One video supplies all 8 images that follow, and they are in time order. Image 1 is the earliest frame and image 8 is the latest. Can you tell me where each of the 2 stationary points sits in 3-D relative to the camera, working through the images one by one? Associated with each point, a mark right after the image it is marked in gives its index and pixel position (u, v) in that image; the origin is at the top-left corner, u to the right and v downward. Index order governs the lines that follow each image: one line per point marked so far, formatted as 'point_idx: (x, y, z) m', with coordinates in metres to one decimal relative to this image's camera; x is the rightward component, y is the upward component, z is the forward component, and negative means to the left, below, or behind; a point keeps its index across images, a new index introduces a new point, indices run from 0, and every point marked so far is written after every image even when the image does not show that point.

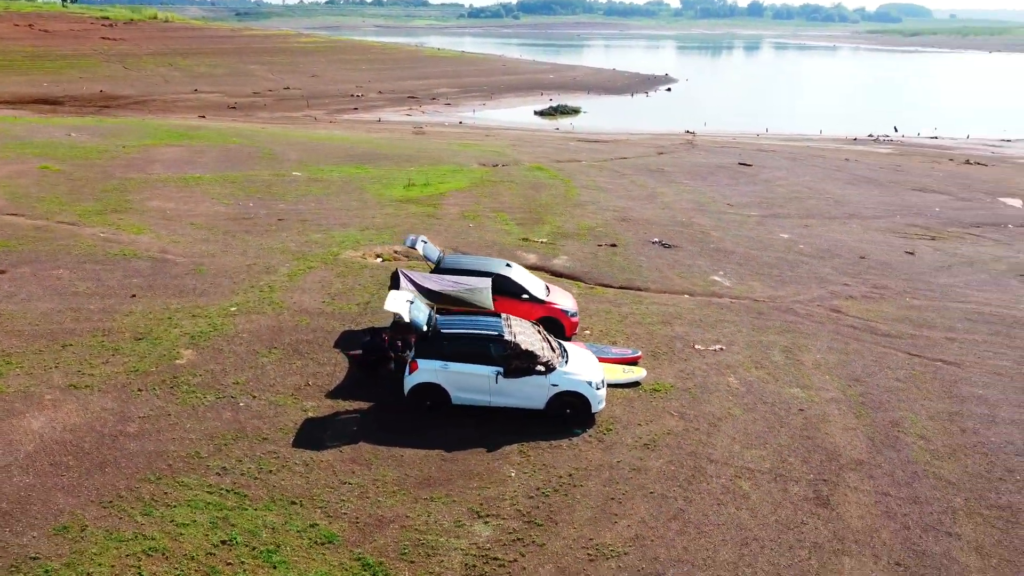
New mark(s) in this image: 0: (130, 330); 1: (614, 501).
0: (-4.8, -0.5, +10.2) m
1: (+1.0, -1.9, +7.5) m
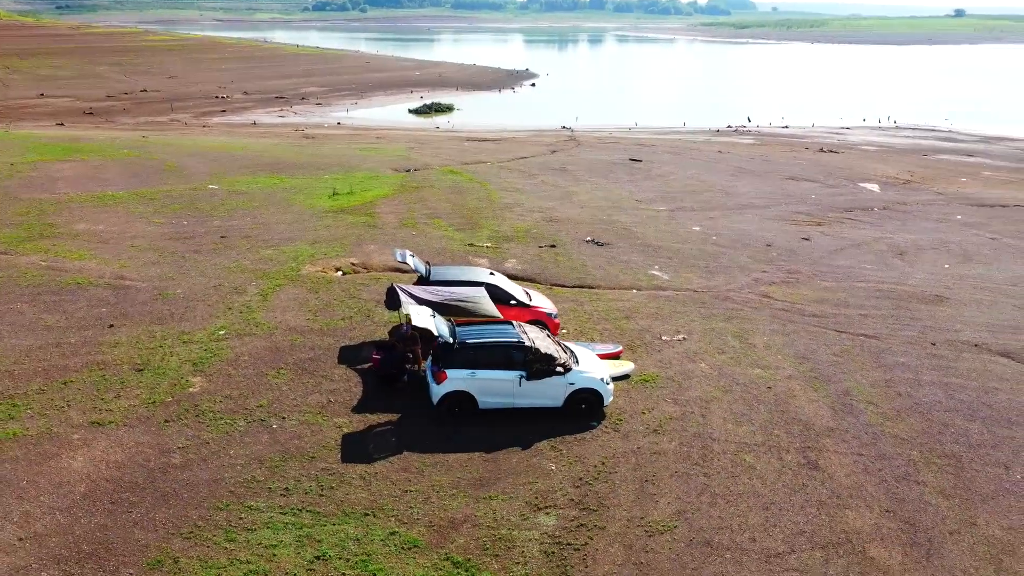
0: (-4.8, -0.9, +10.1) m
1: (+1.4, -2.0, +8.4) m
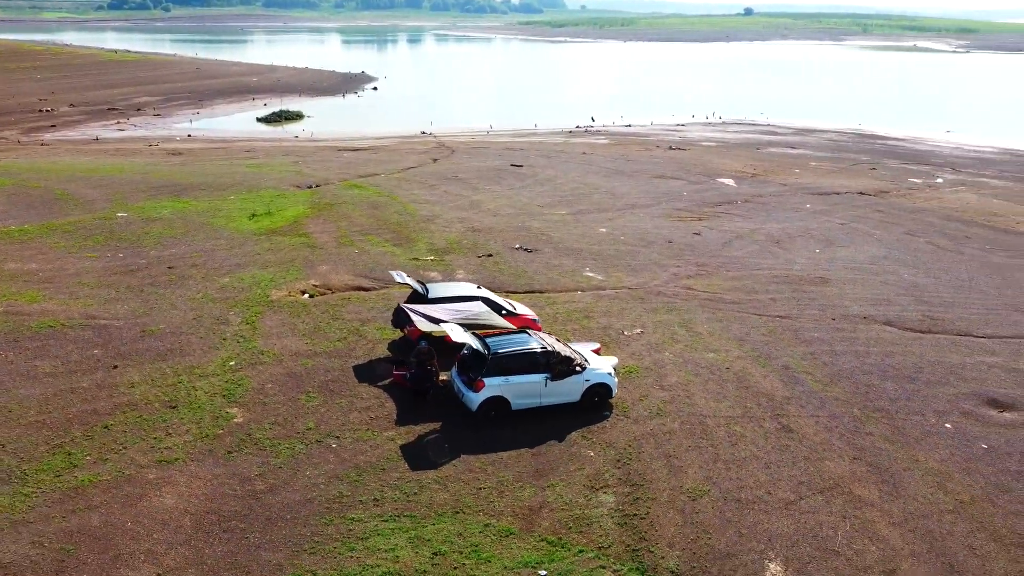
0: (-4.5, -1.4, +10.3) m
1: (+1.9, -2.1, +9.9) m
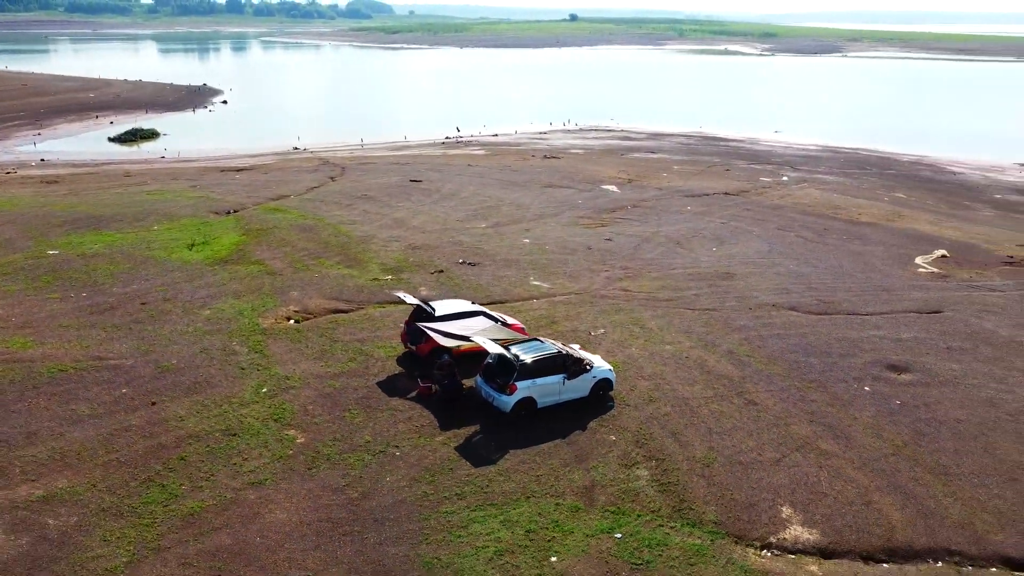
0: (-4.0, -1.9, +11.0) m
1: (+2.4, -2.1, +11.8) m
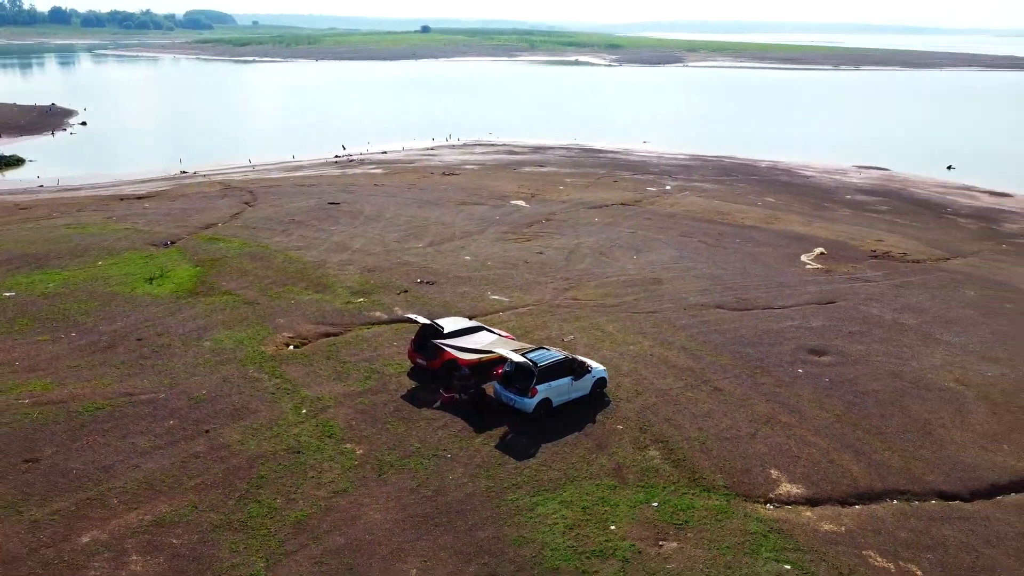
0: (-3.5, -2.4, +12.0) m
1: (+2.7, -2.3, +14.0) m
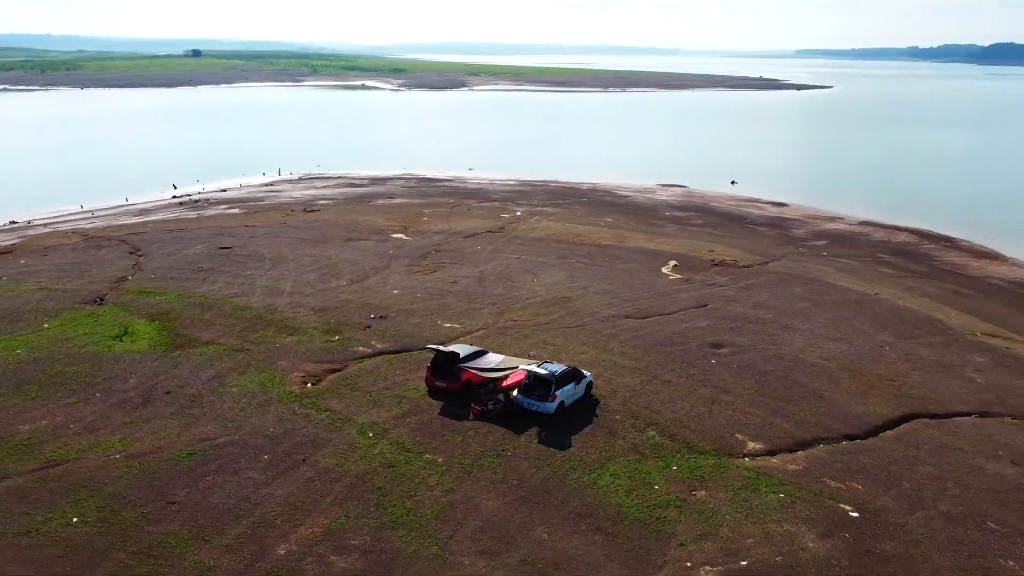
0: (-2.5, -3.2, +14.4) m
1: (+3.0, -2.6, +17.9) m
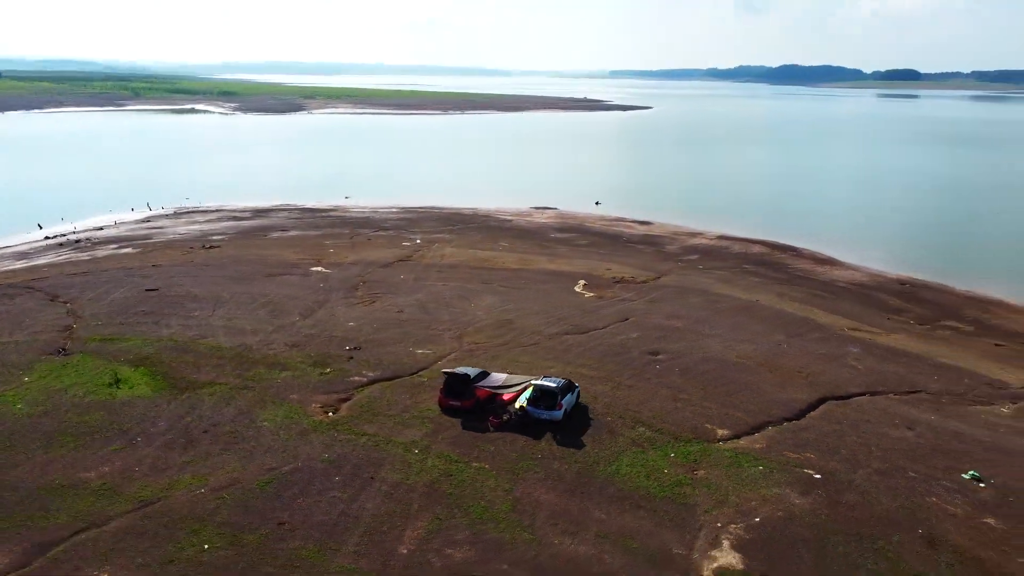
0: (-1.6, -3.9, +16.6) m
1: (+3.0, -3.2, +21.2) m
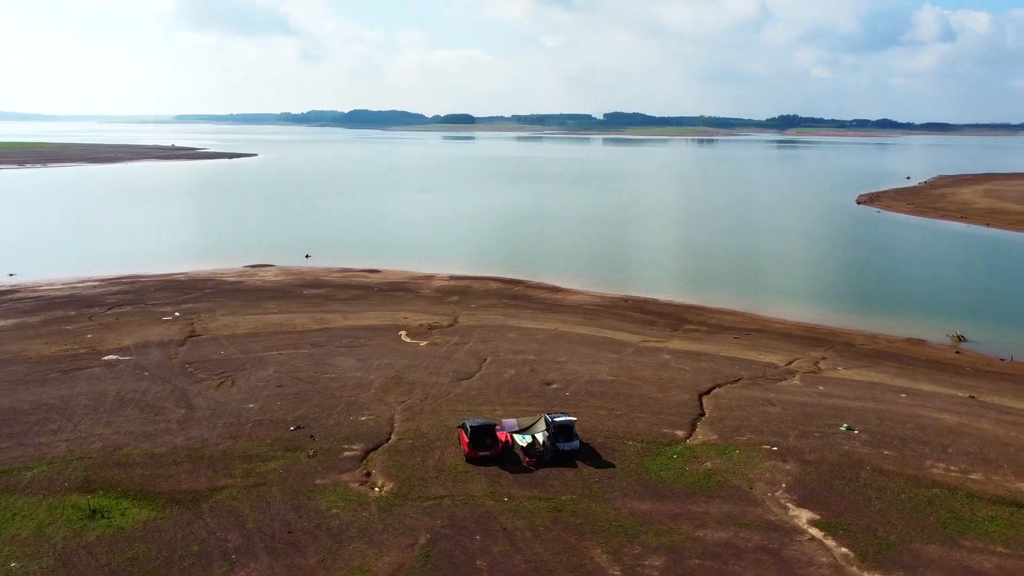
0: (+0.9, -5.2, +18.5) m
1: (+2.7, -4.4, +24.7) m
